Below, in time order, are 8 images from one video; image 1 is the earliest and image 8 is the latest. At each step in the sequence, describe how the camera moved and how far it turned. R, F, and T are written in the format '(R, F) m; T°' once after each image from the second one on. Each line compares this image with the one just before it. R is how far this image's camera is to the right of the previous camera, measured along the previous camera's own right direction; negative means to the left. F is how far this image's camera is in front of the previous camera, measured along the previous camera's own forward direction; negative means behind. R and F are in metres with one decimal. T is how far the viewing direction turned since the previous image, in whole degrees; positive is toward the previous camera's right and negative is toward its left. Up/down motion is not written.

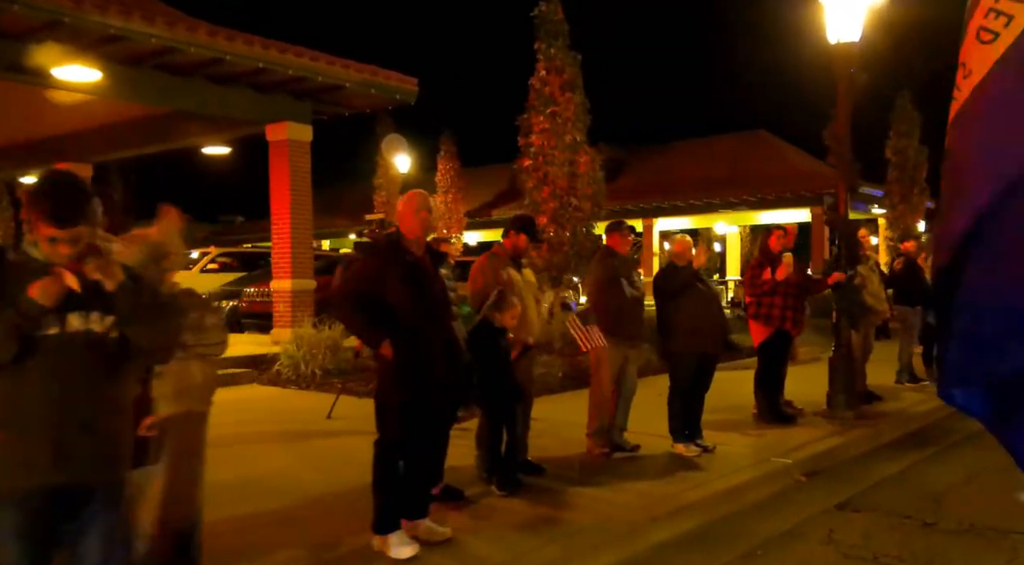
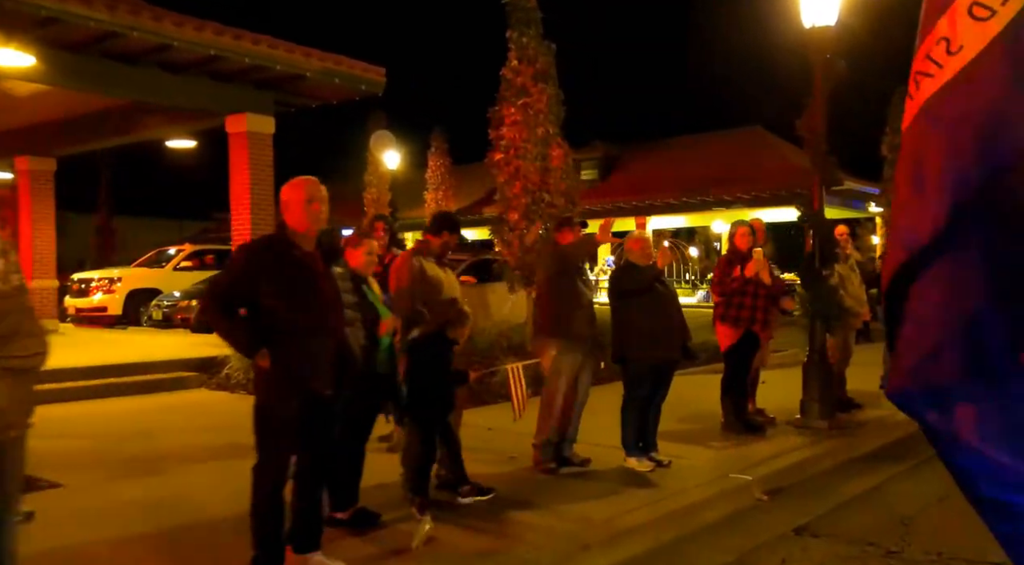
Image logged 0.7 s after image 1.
(+0.5, +0.6) m; 0°
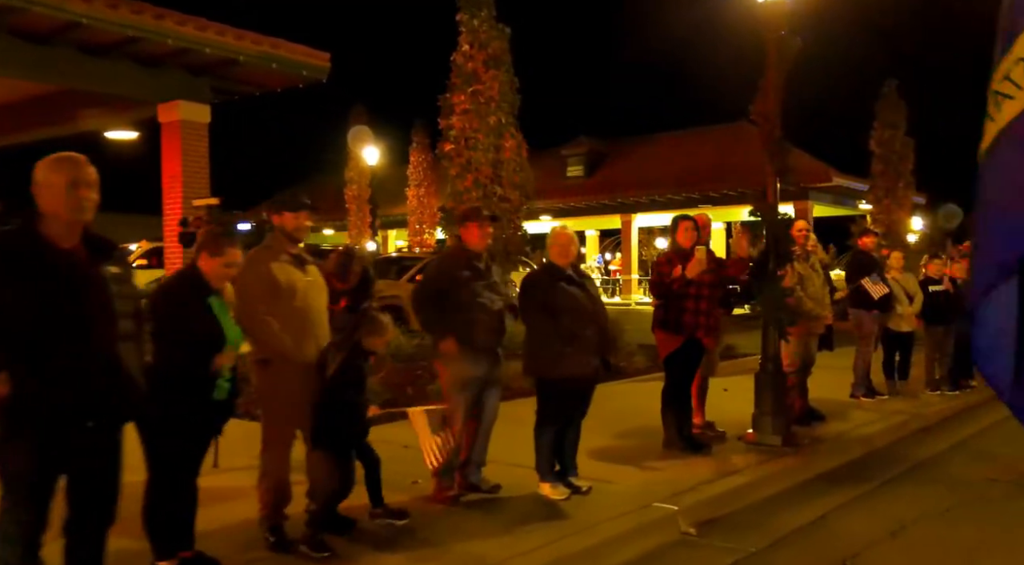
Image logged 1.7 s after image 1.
(+0.7, +0.9) m; 0°
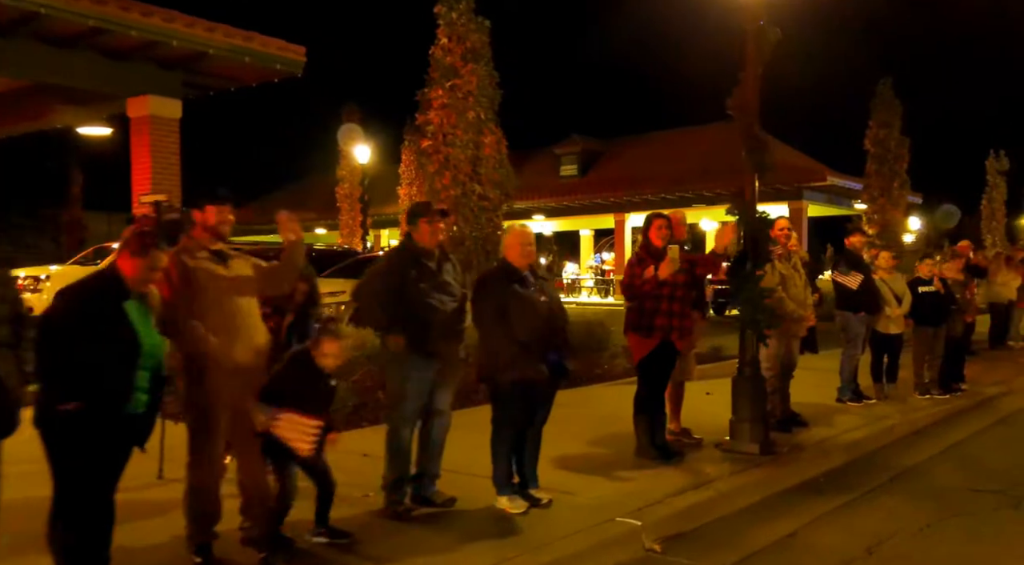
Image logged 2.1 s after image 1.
(+0.3, +0.4) m; 0°
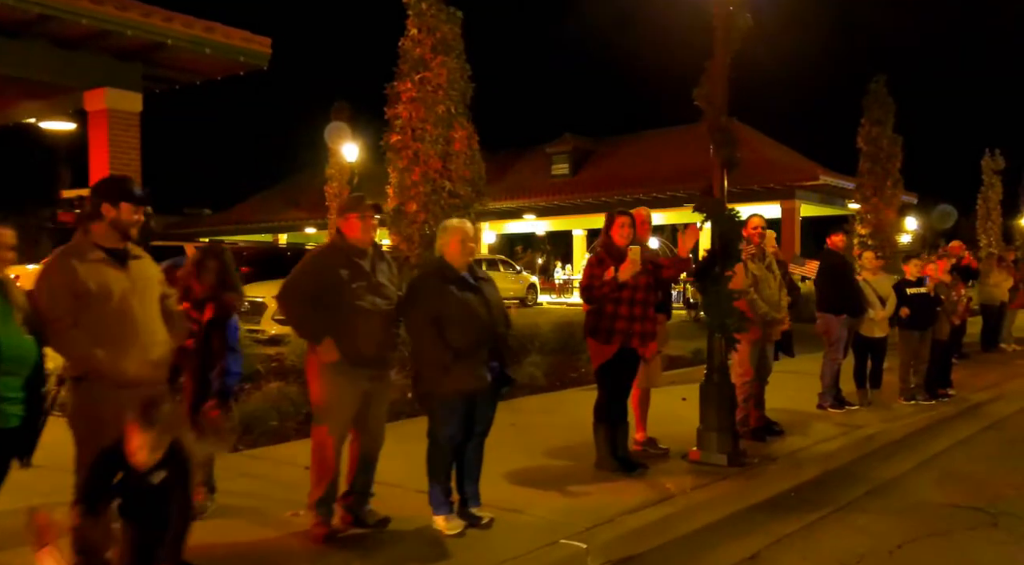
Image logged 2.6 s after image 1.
(+0.3, +0.5) m; 0°
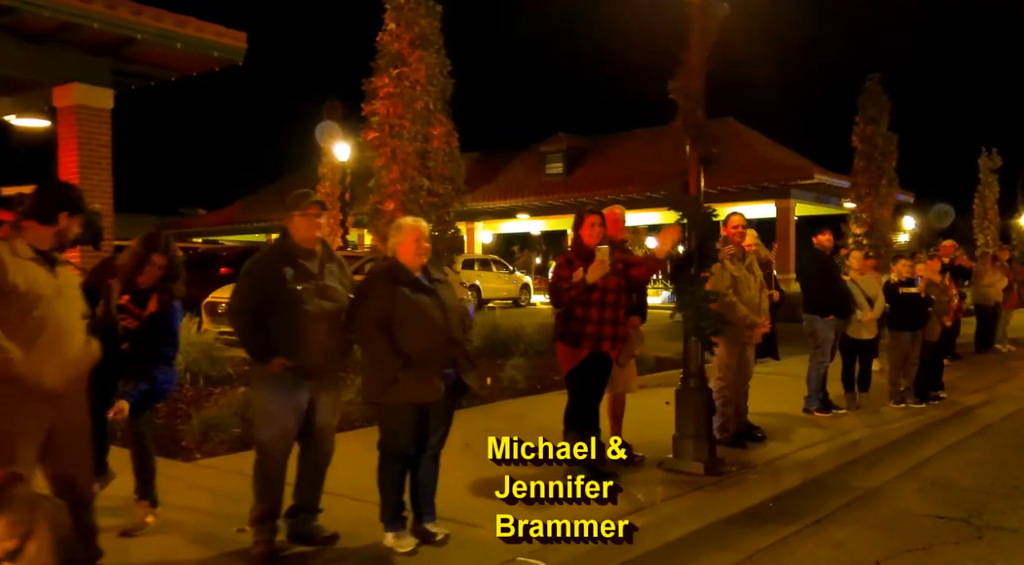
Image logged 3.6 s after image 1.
(+0.2, +0.3) m; 0°
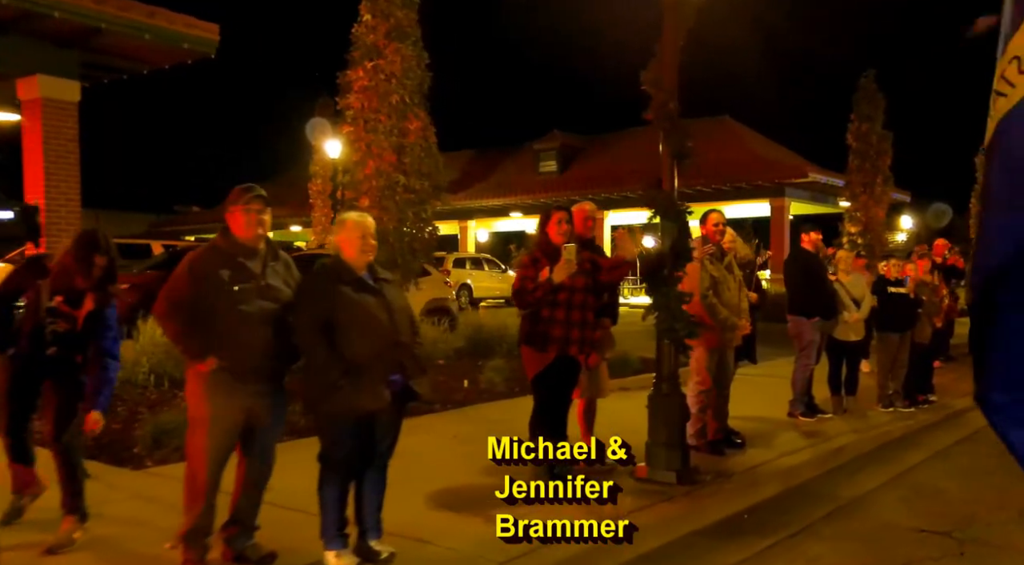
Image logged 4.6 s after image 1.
(+0.2, +0.3) m; 0°
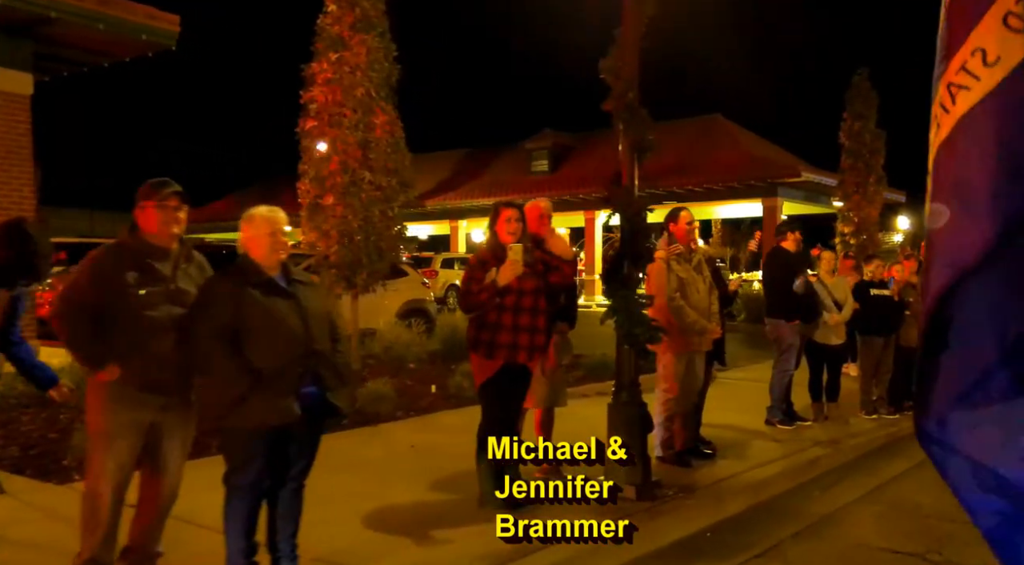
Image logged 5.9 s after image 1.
(+0.3, +0.4) m; 0°
